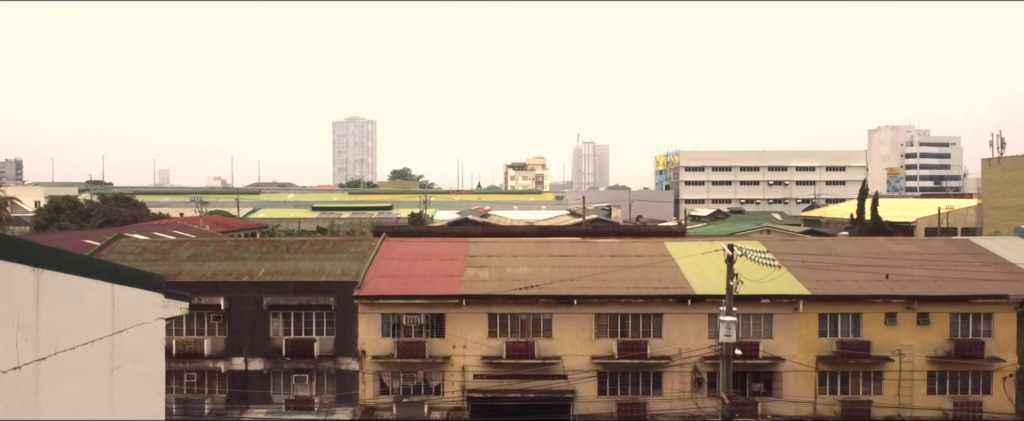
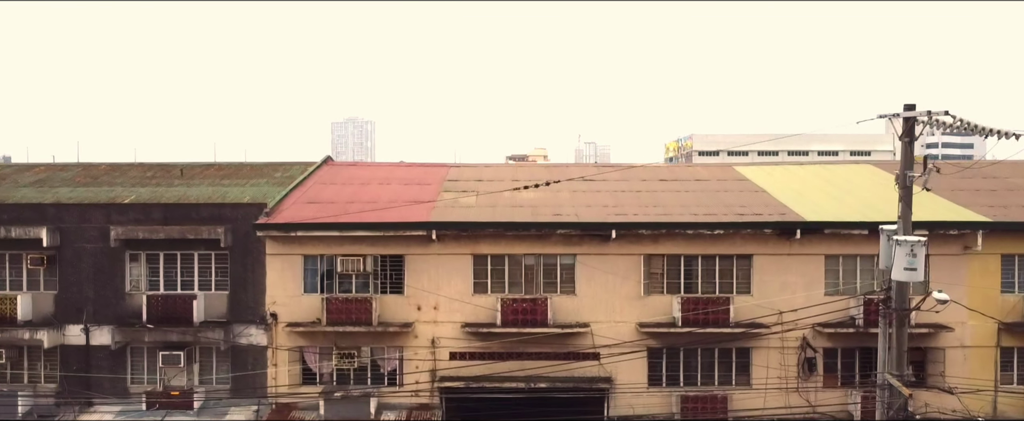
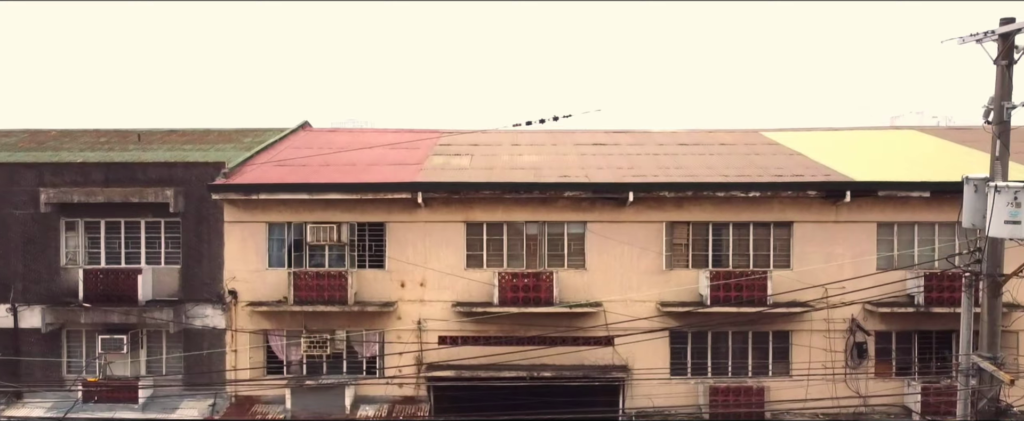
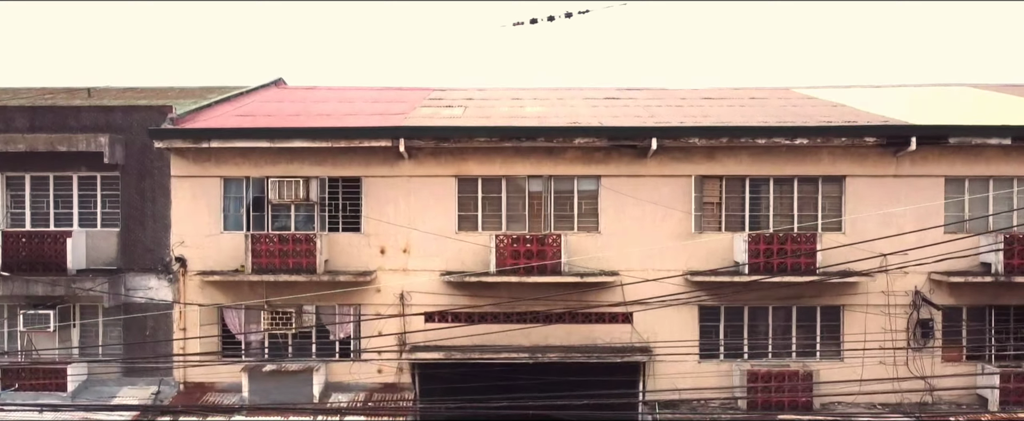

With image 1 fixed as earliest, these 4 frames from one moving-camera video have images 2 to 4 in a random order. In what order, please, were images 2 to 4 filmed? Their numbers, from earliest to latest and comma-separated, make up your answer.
2, 3, 4
